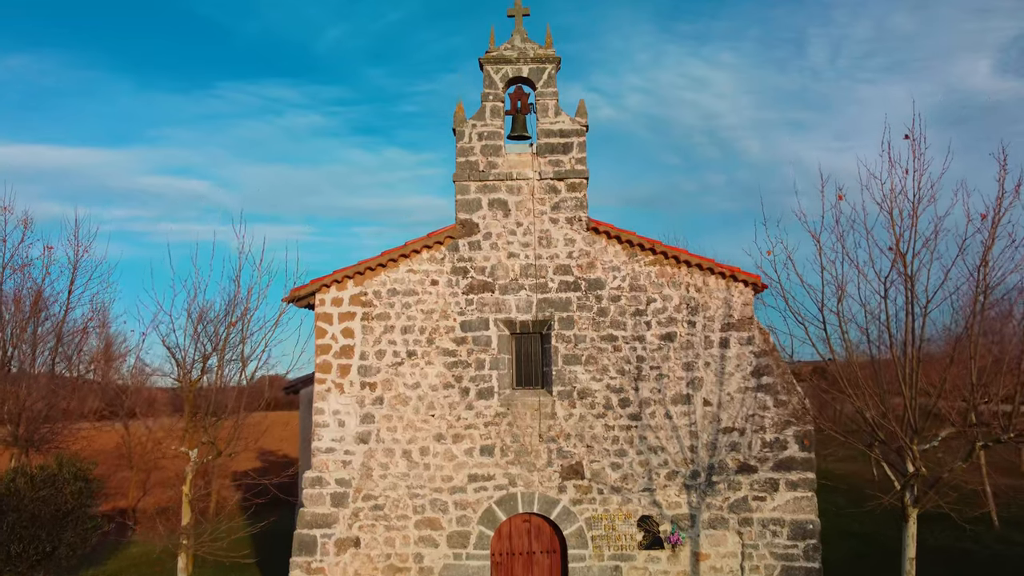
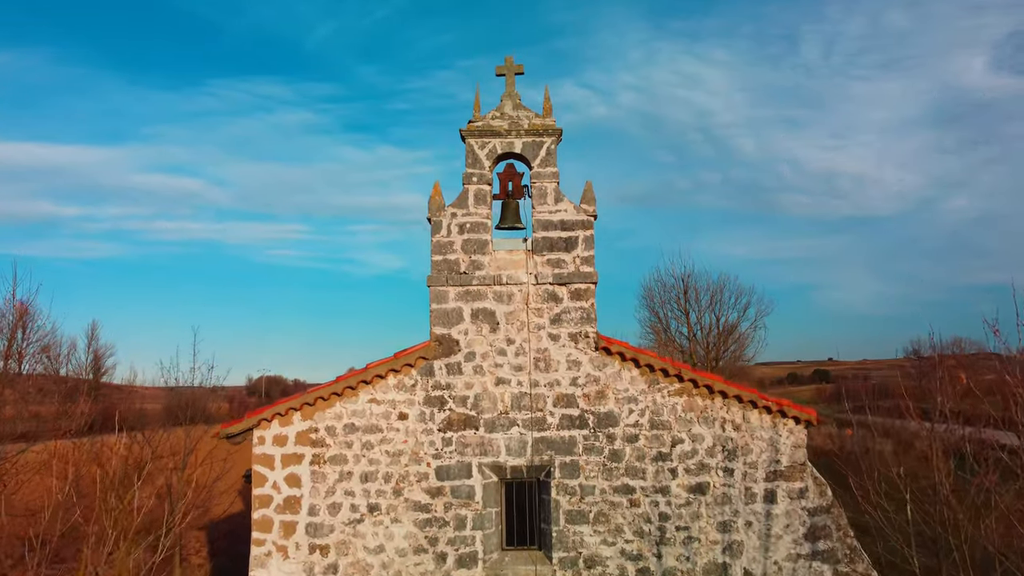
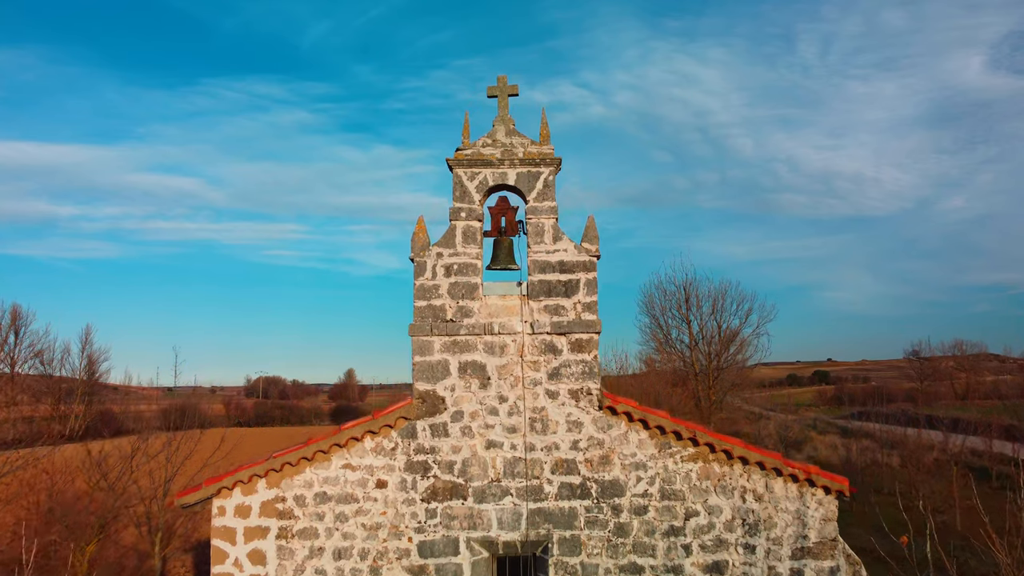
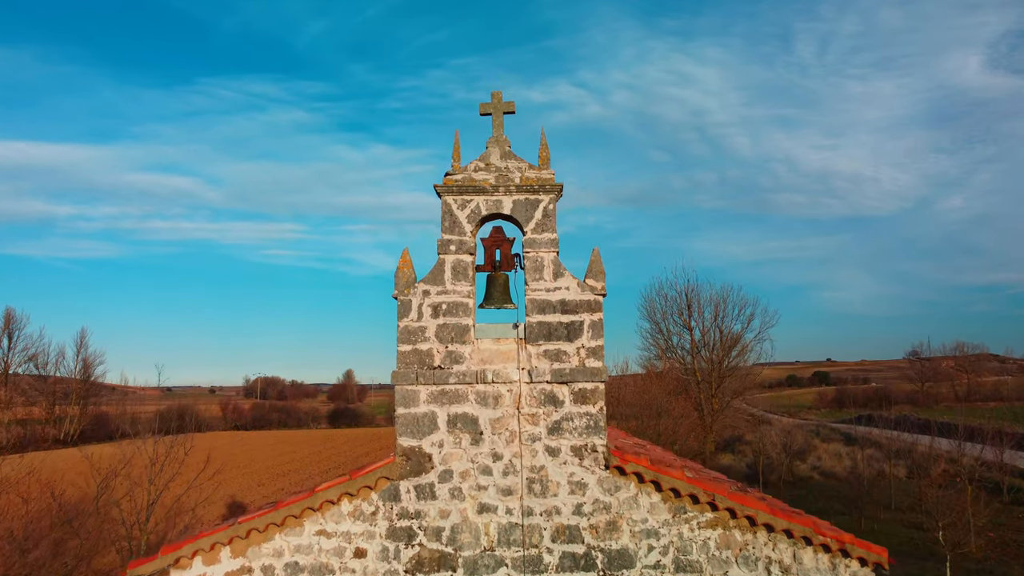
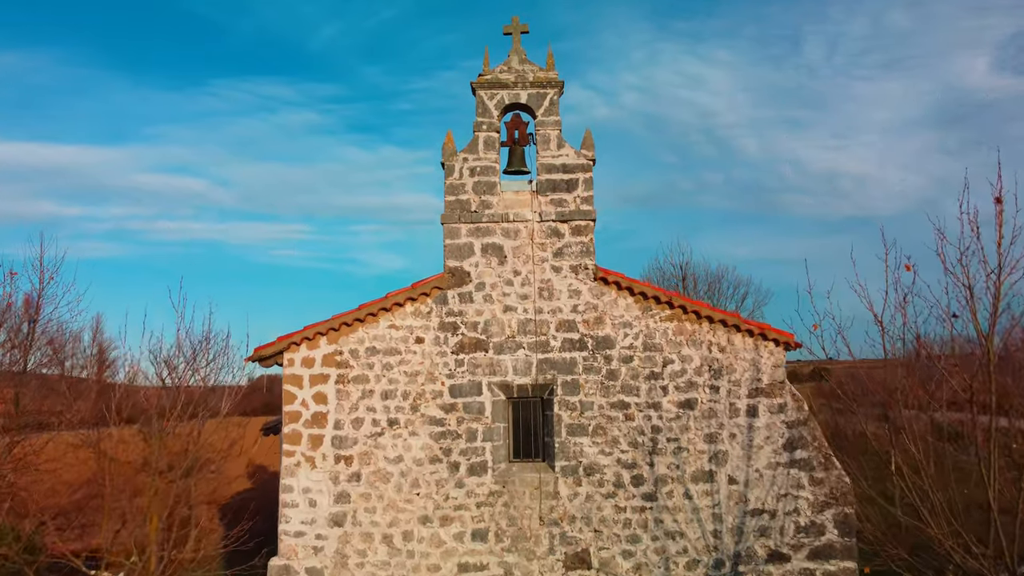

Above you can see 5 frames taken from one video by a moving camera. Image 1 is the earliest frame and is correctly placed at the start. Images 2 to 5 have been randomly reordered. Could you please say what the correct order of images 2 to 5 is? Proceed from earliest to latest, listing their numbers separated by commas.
5, 2, 3, 4
